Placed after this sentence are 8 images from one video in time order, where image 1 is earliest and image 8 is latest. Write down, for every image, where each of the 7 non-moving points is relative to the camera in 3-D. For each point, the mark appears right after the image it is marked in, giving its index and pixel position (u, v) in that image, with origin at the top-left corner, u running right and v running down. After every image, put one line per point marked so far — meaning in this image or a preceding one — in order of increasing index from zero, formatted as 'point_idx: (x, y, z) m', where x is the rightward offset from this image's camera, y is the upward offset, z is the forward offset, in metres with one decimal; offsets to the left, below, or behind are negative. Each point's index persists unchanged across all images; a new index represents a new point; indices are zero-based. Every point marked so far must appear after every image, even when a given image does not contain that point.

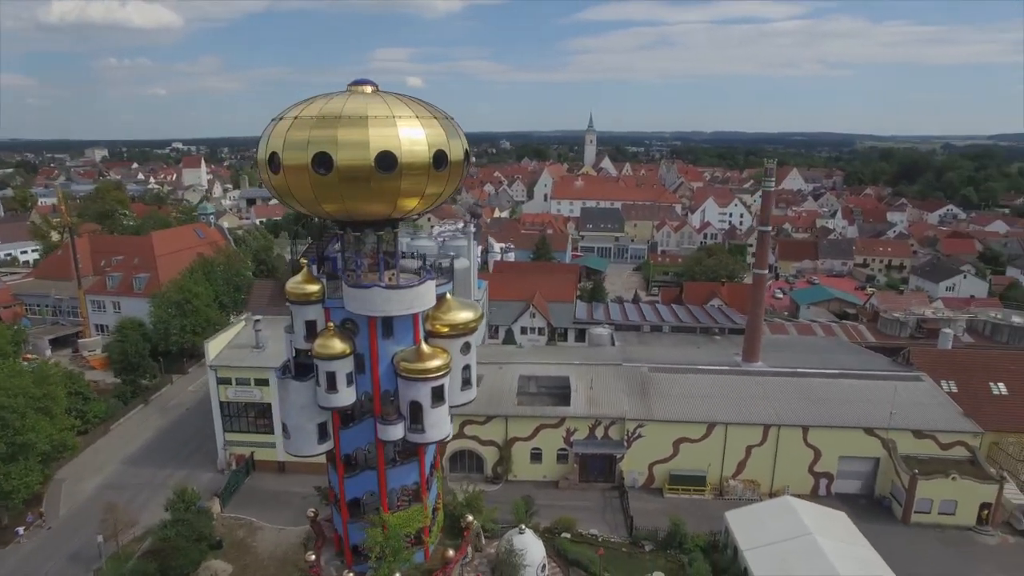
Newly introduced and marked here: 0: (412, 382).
0: (-1.8, -1.7, +11.4) m
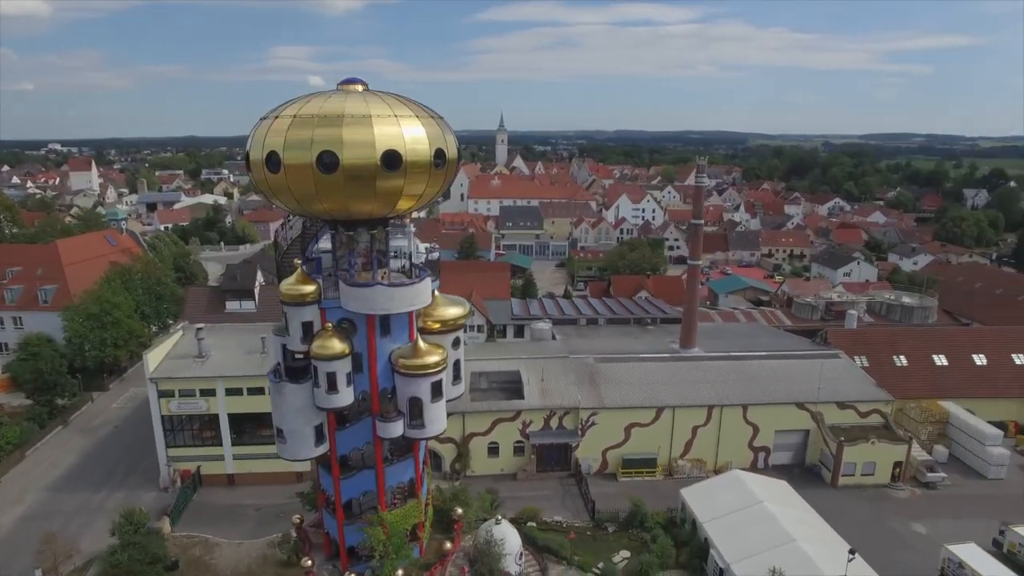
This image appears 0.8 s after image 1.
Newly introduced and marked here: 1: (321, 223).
0: (-1.9, -1.7, +11.5) m
1: (-3.4, +1.2, +11.6) m
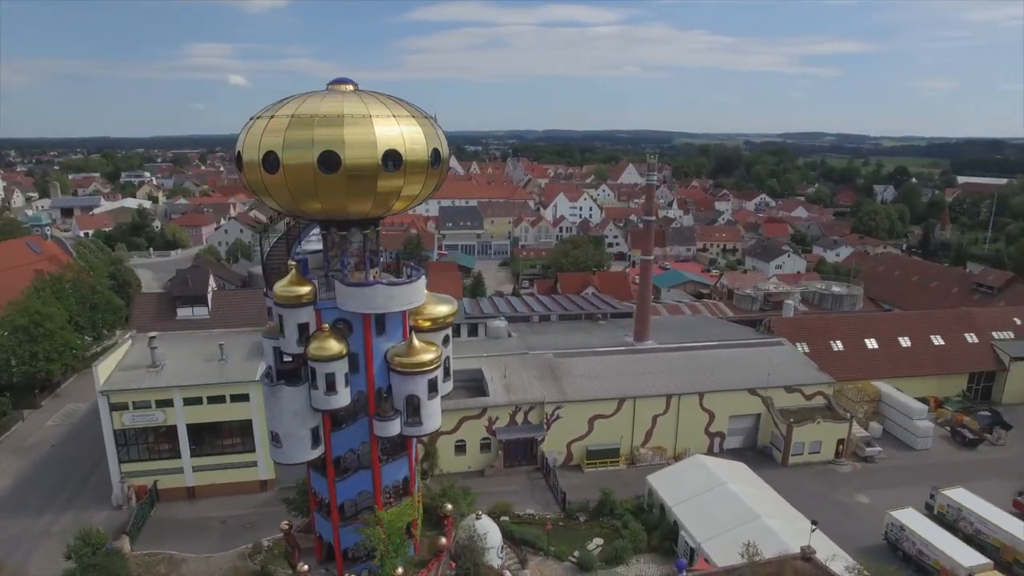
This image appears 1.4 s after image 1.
0: (-1.9, -1.6, +11.6) m
1: (-3.5, +1.2, +11.5) m
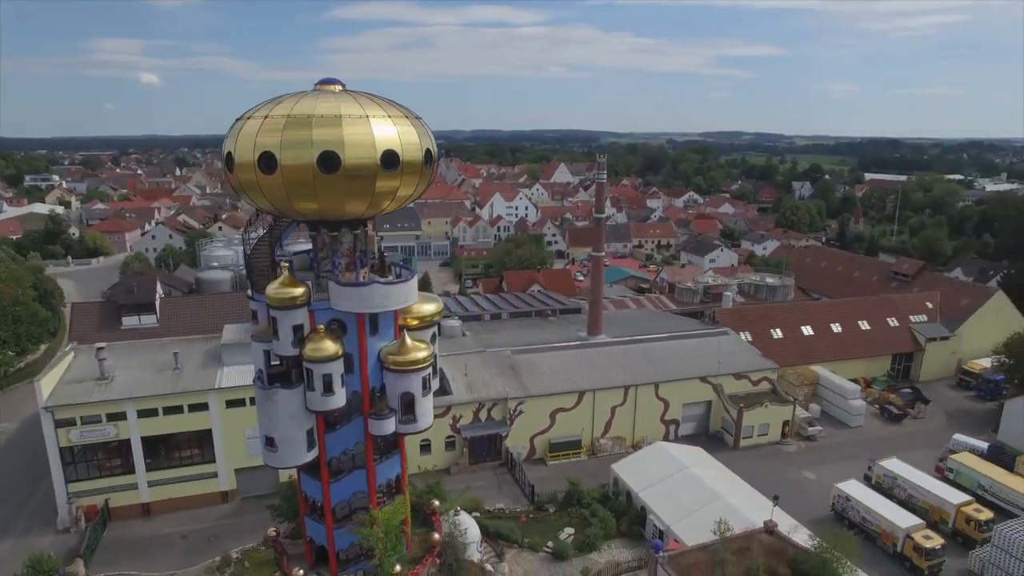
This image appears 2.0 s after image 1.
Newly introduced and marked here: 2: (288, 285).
0: (-2.0, -1.6, +11.7) m
1: (-3.7, +1.2, +11.4) m
2: (-3.9, +0.1, +10.9) m
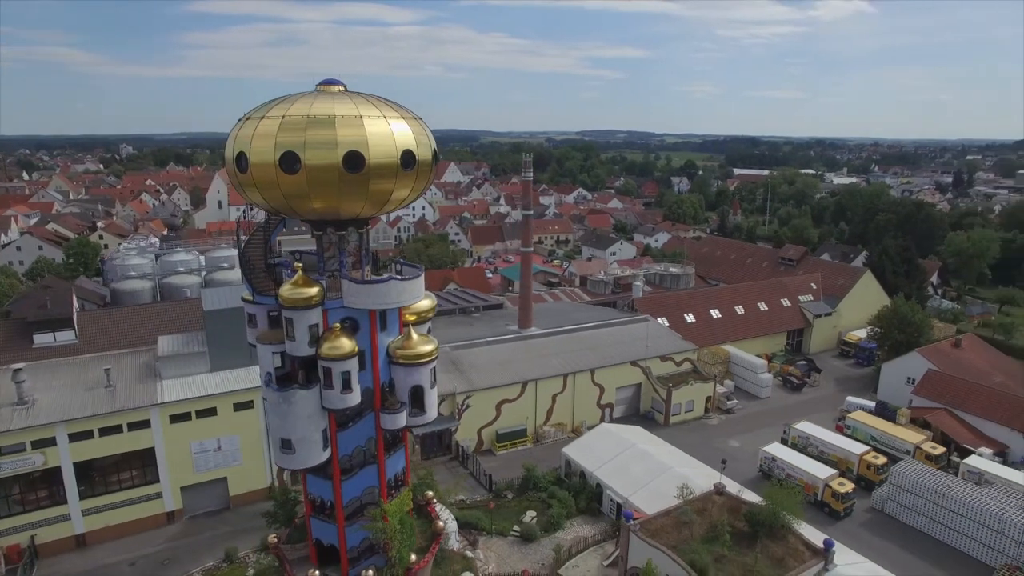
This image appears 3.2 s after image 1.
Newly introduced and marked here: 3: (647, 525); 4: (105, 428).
0: (-1.9, -1.5, +12.0) m
1: (-3.6, +1.2, +11.4) m
2: (-3.6, +0.1, +10.9) m
3: (+3.8, -6.6, +17.8) m
4: (-12.5, -4.3, +19.3) m
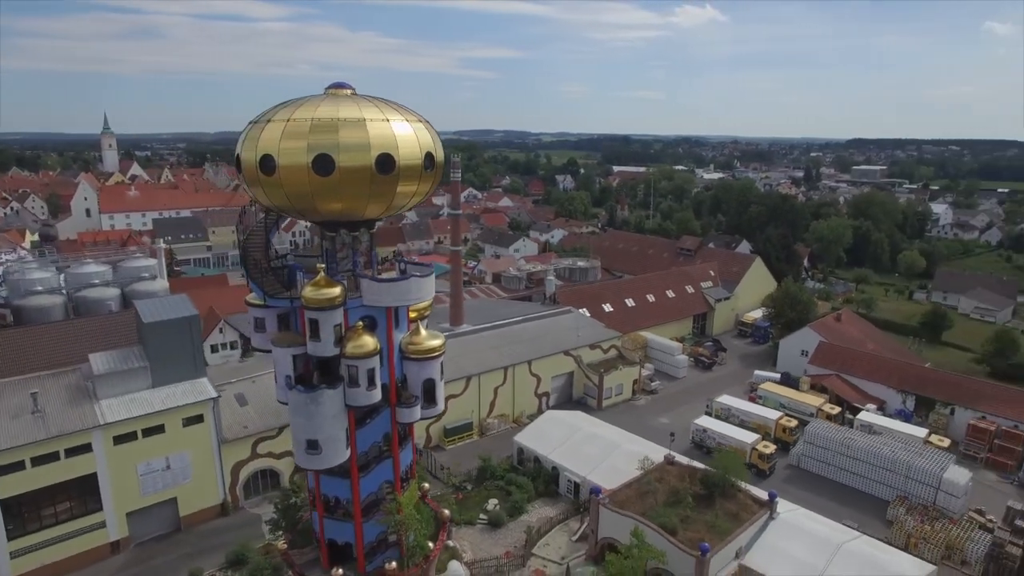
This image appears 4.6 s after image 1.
0: (-1.7, -1.5, +12.4) m
1: (-3.4, +1.1, +11.6) m
2: (-3.3, 0.0, +11.0) m
3: (+3.1, -6.3, +19.1) m
4: (-13.3, -4.8, +17.8) m
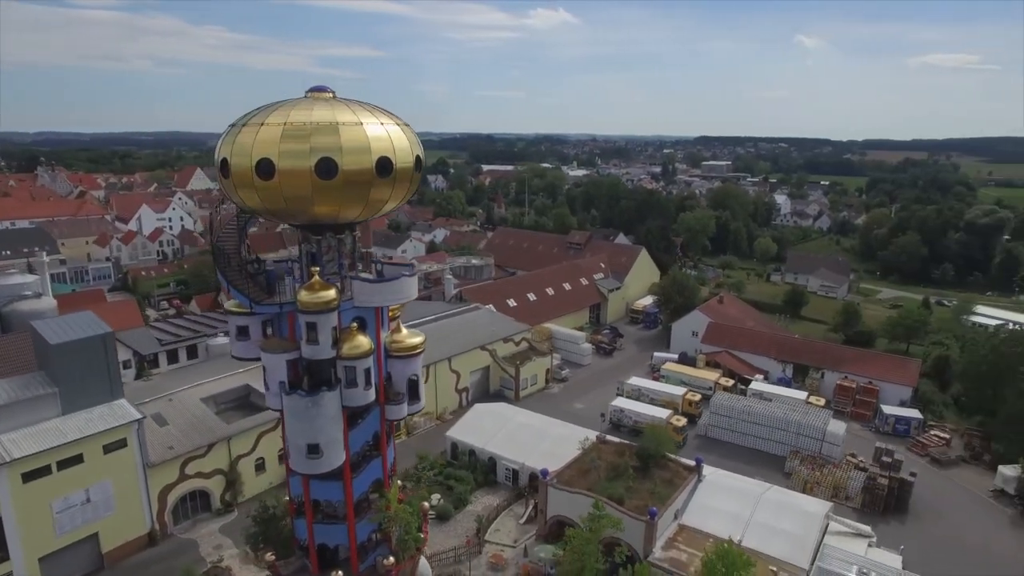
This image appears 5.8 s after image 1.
0: (-2.1, -1.5, +12.8) m
1: (-3.7, +1.1, +11.6) m
2: (-3.4, 0.0, +11.0) m
3: (+1.6, -6.1, +20.3) m
4: (-14.3, -5.3, +15.7) m
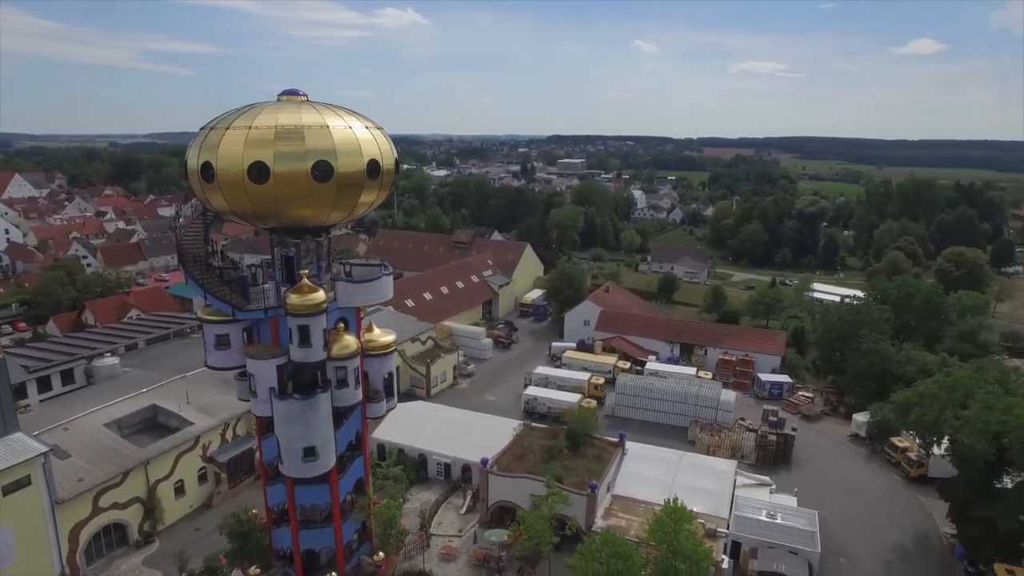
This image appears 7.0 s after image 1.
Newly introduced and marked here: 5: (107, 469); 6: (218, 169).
0: (-2.6, -1.4, +13.0) m
1: (-4.0, +1.0, +11.5) m
2: (-3.6, -0.1, +11.0) m
3: (-0.4, -5.9, +21.2) m
4: (-14.9, -6.0, +13.3) m
5: (-12.1, -5.4, +18.9) m
6: (-5.0, +1.9, +10.2) m
